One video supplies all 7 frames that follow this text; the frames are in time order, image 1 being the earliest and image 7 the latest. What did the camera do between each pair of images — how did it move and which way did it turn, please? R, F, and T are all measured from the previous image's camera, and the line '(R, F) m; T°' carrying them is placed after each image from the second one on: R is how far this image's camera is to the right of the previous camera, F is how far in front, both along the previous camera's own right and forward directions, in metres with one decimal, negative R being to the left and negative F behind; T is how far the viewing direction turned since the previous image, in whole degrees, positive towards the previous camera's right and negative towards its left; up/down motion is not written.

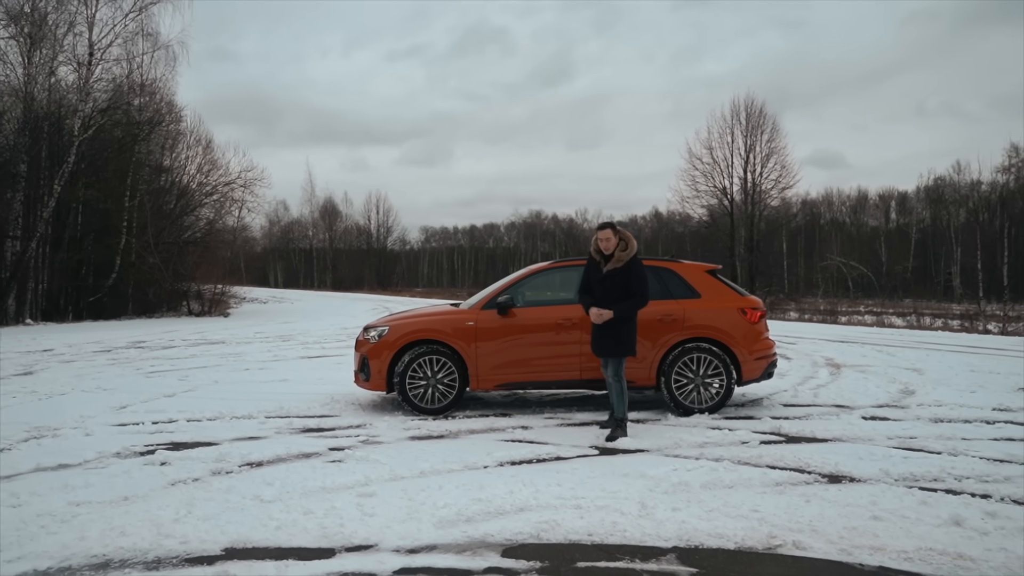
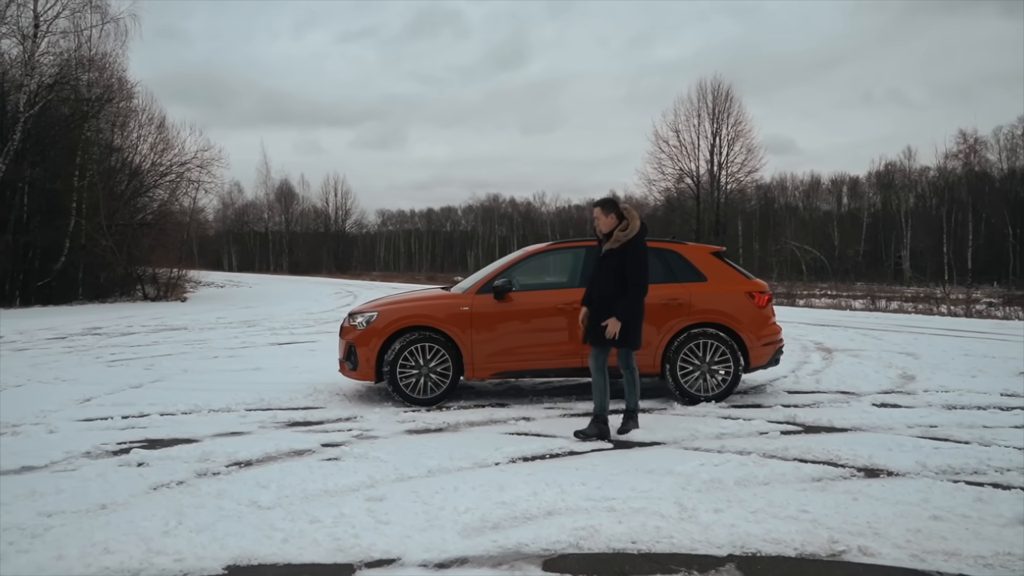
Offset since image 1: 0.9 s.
(-0.3, +0.4) m; +3°
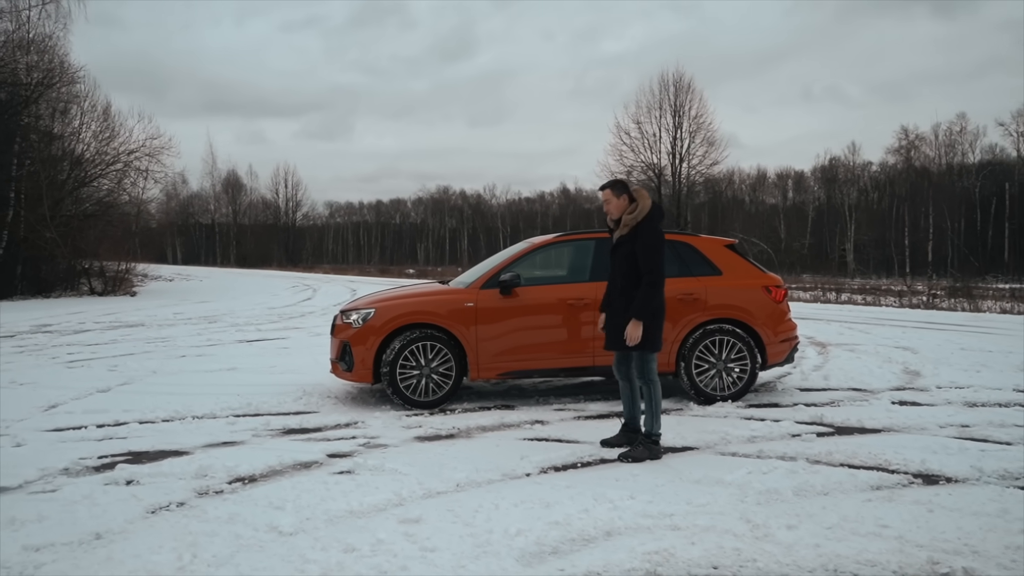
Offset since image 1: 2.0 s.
(-0.4, +0.4) m; +4°
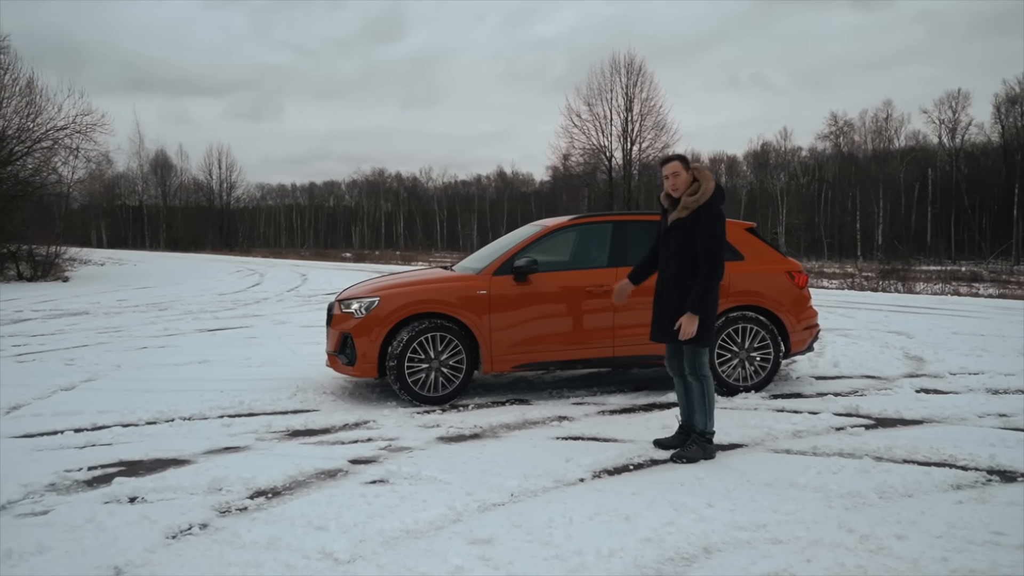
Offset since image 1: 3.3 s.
(-0.6, +0.5) m; +4°
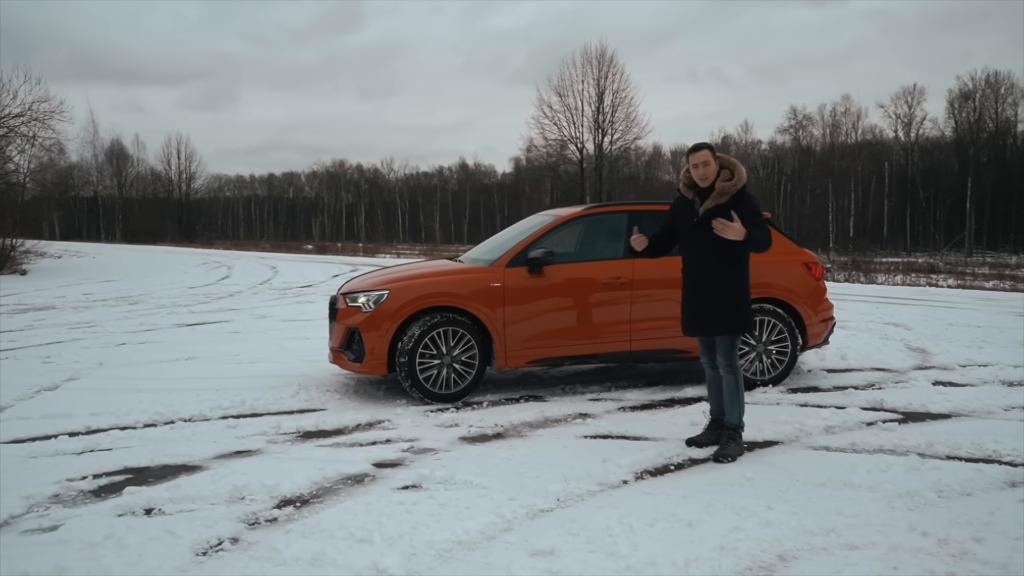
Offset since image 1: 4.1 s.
(-0.4, +0.2) m; +3°
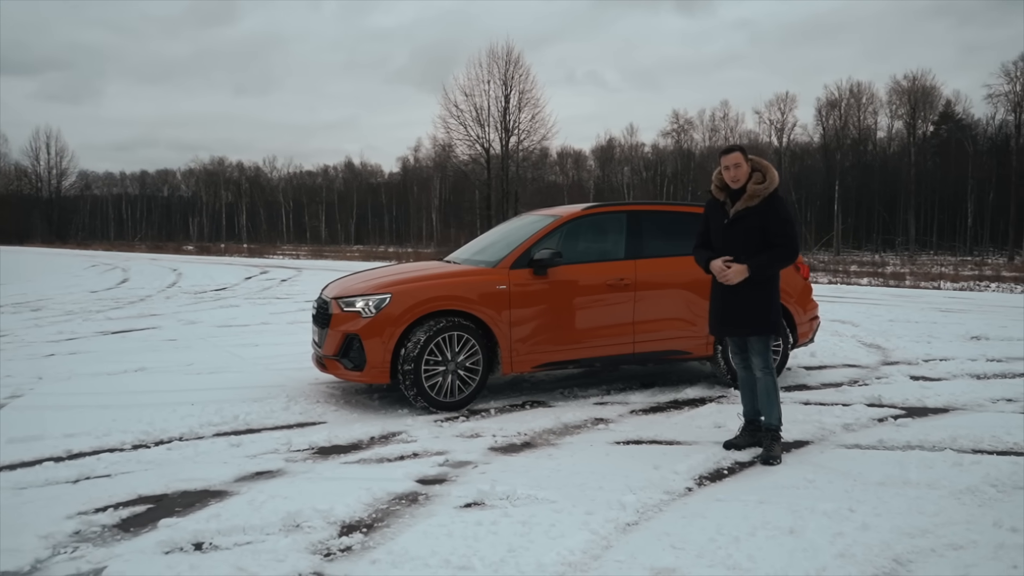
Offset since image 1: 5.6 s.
(-0.8, +0.3) m; +8°
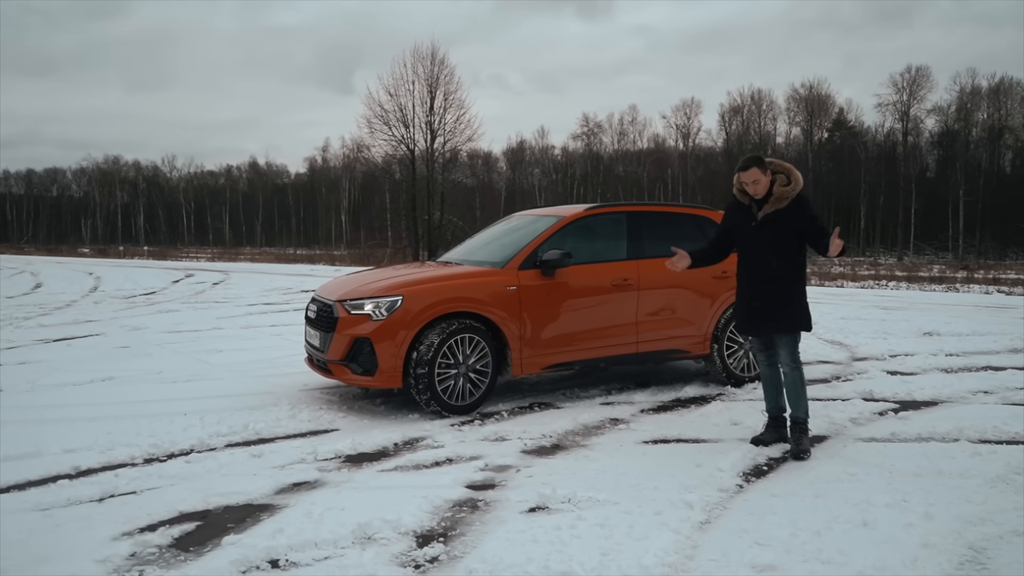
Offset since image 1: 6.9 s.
(-0.7, +0.1) m; +6°
